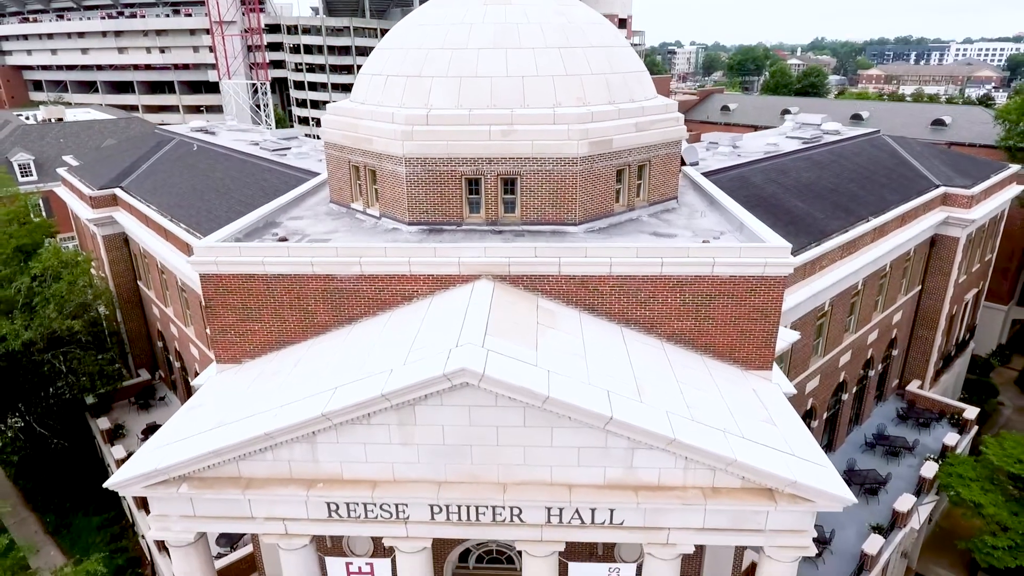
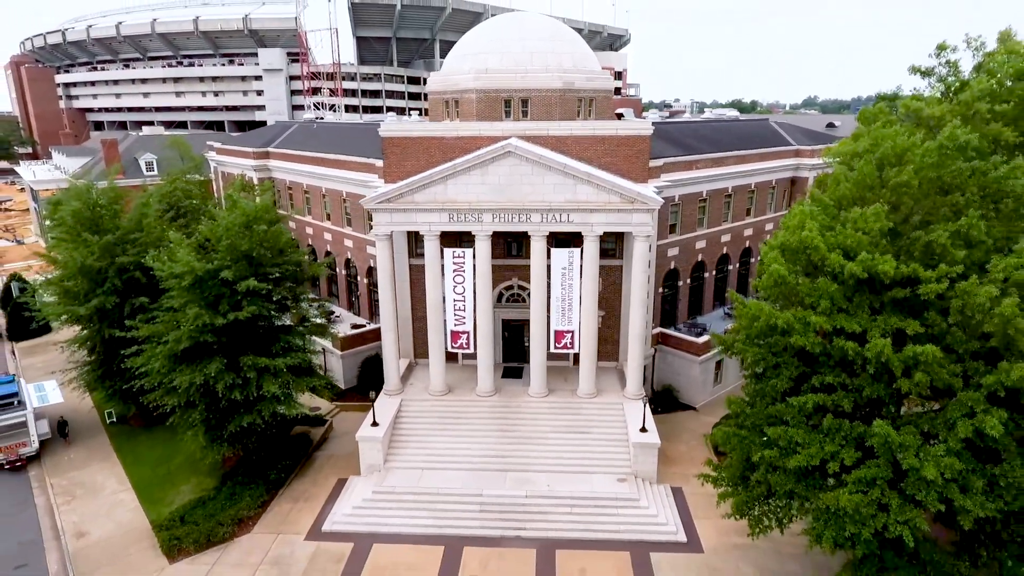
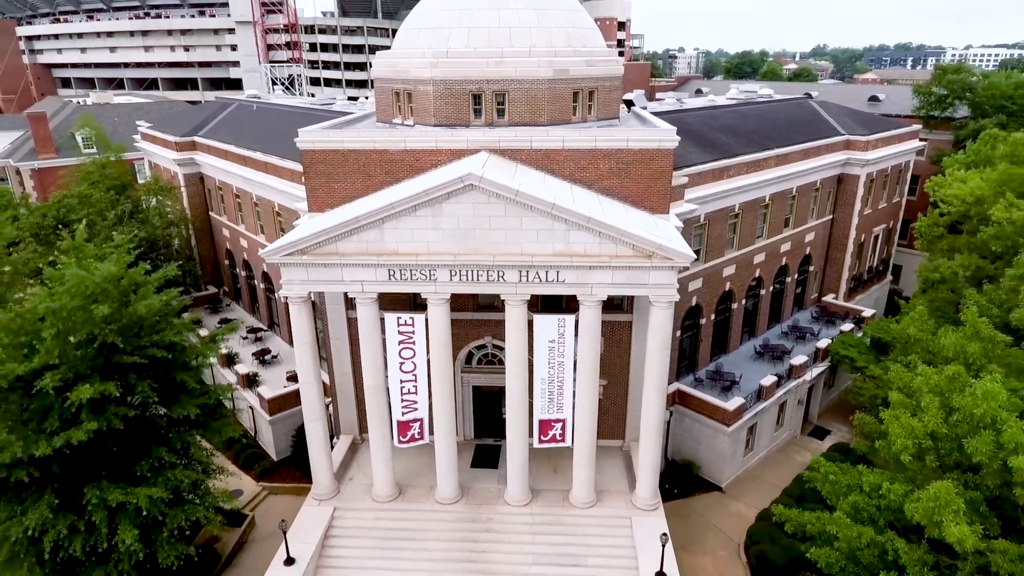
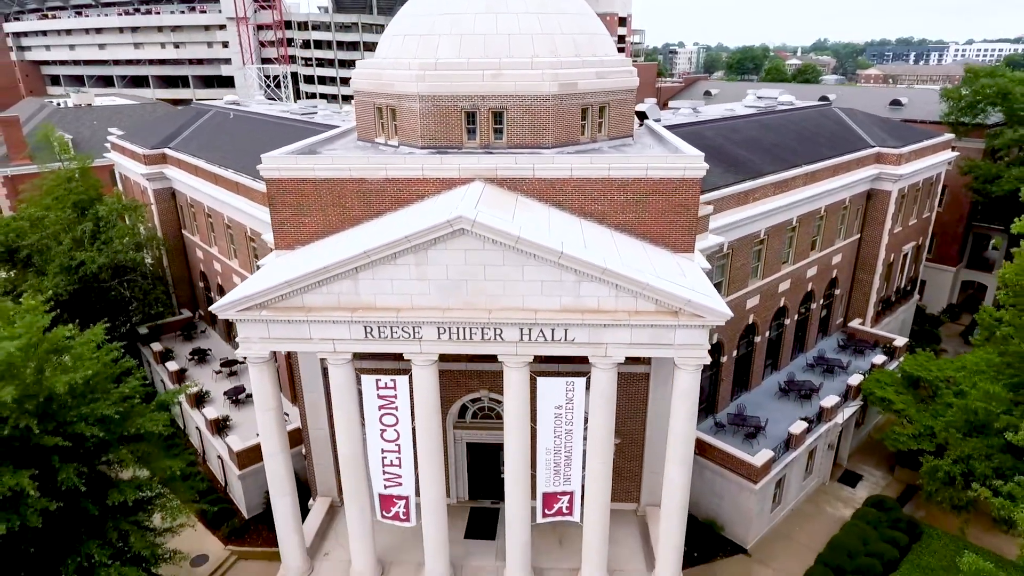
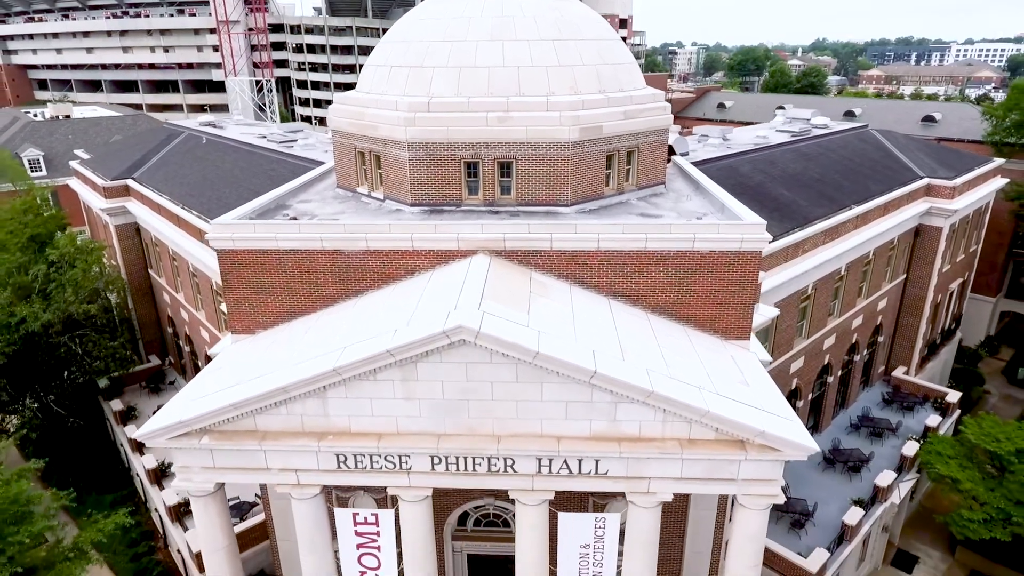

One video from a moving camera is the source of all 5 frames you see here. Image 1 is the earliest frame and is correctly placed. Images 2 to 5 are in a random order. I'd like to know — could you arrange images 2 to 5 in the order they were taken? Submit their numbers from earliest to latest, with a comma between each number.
5, 4, 3, 2
